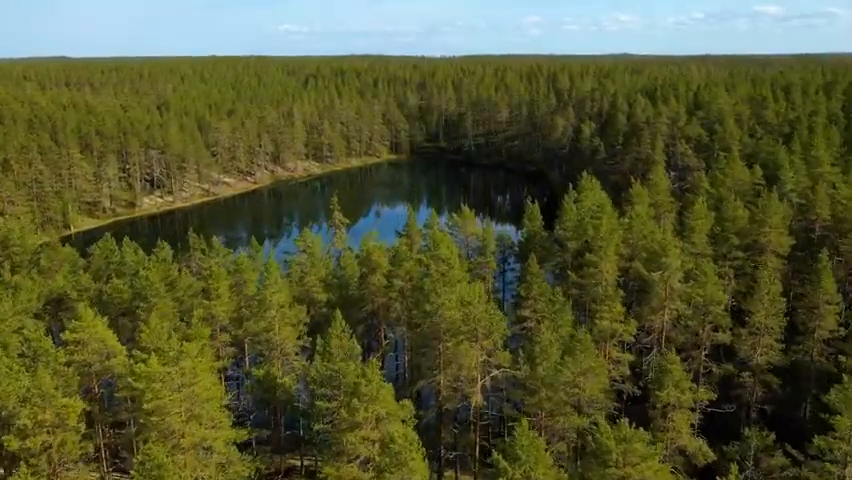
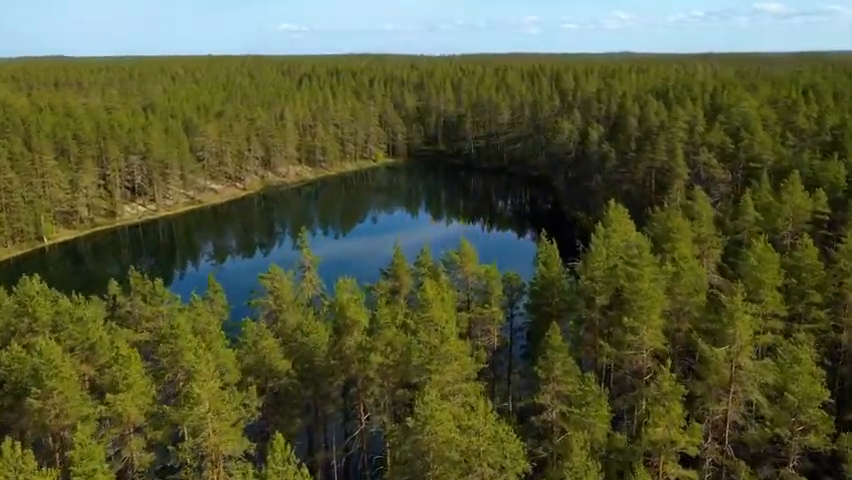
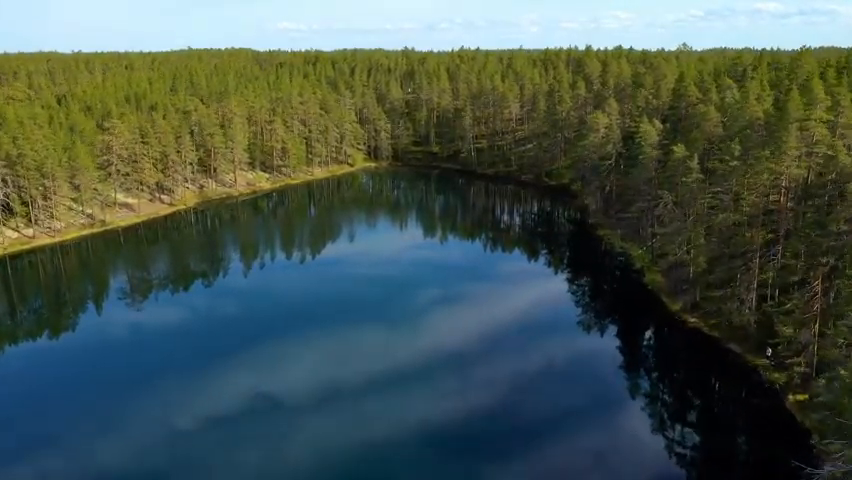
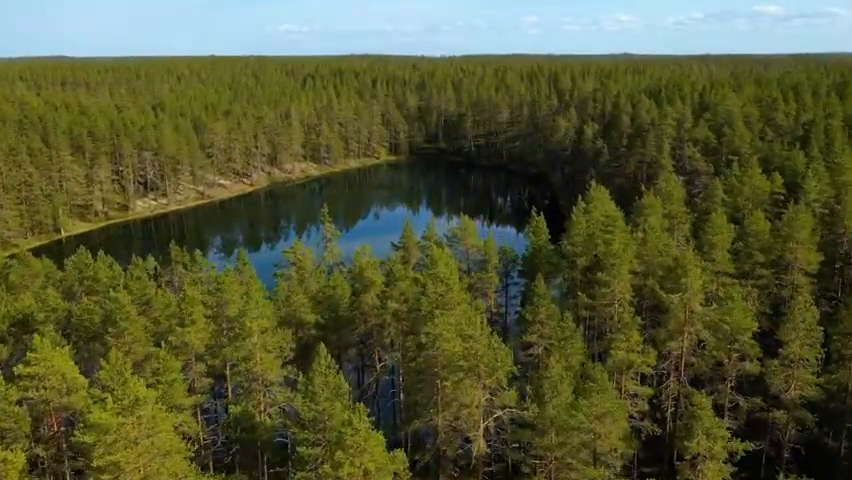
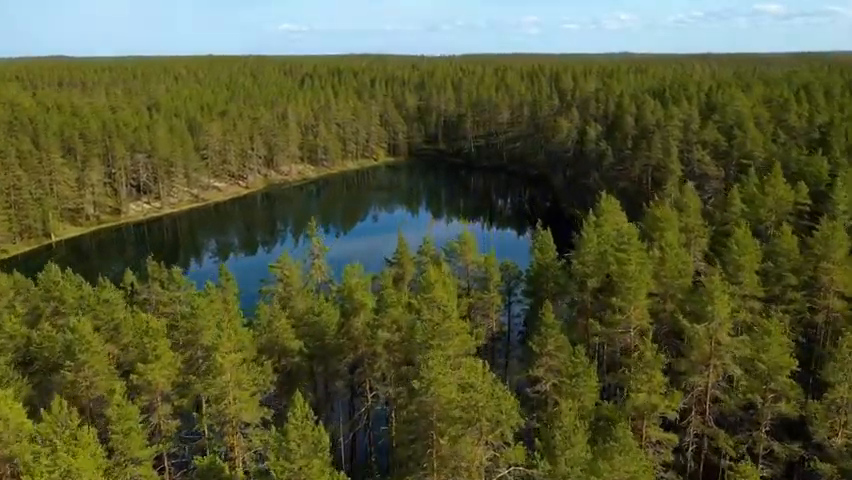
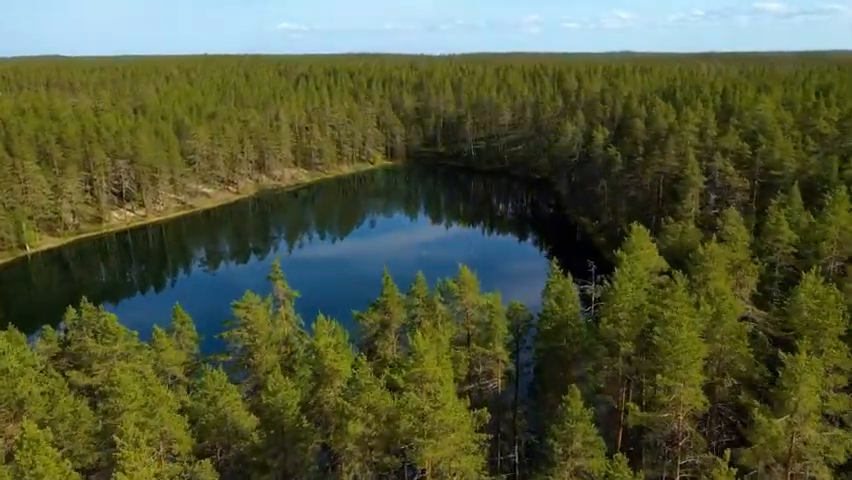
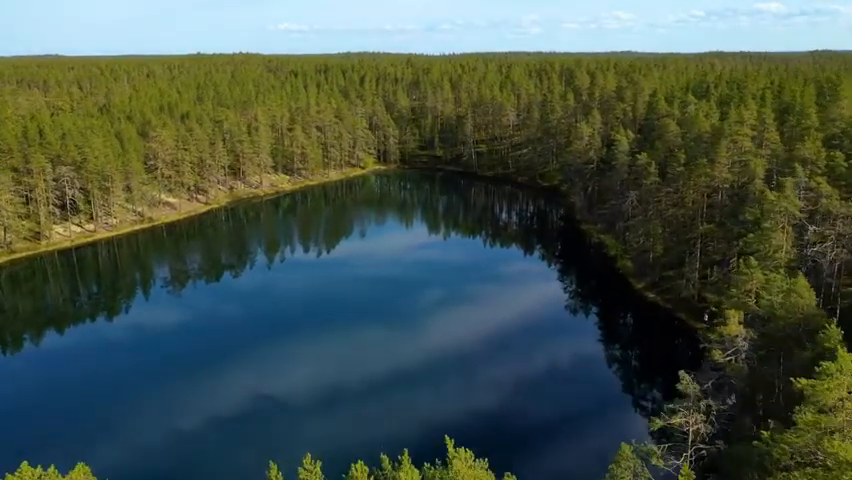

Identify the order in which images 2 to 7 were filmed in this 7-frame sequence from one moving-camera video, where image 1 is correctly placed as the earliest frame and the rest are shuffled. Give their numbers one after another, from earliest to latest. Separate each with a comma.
4, 5, 2, 6, 7, 3
